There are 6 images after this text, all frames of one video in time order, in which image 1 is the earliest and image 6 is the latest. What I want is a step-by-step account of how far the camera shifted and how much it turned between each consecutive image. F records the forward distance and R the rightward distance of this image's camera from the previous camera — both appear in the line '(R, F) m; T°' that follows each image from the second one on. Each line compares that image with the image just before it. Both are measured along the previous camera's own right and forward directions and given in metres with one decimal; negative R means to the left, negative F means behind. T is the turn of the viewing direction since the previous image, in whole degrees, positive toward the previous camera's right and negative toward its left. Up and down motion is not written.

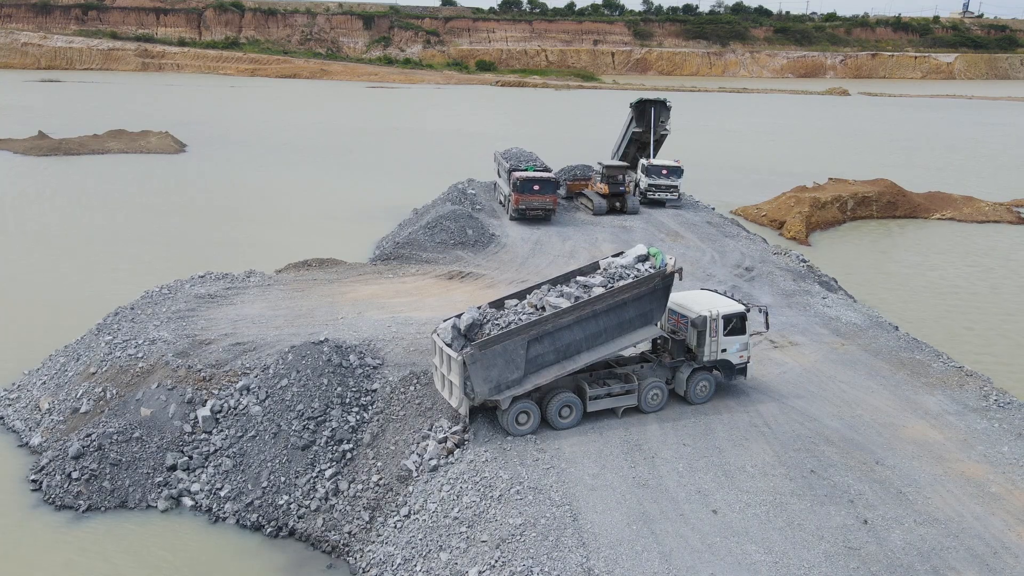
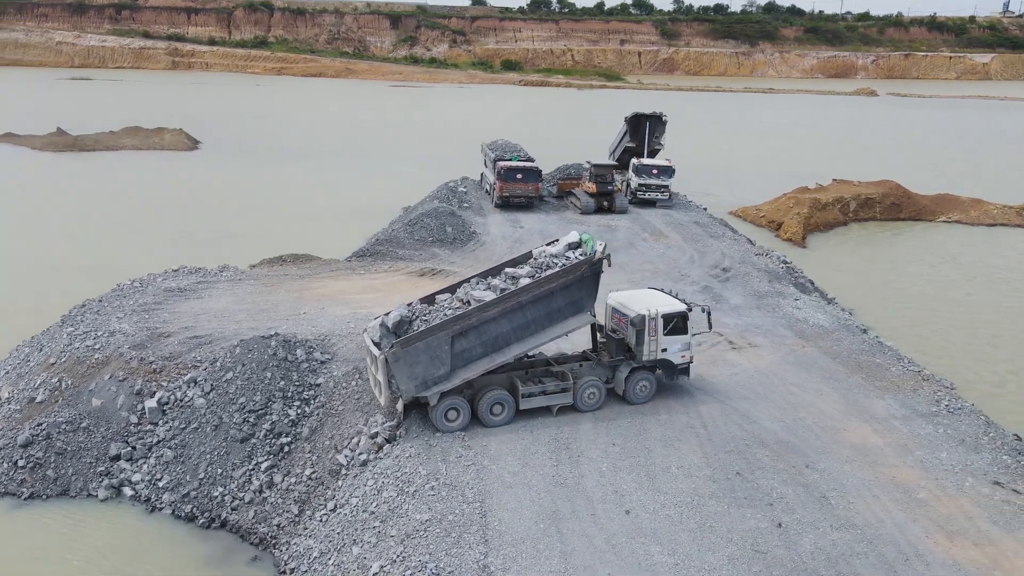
(+1.2, 0.0) m; -2°
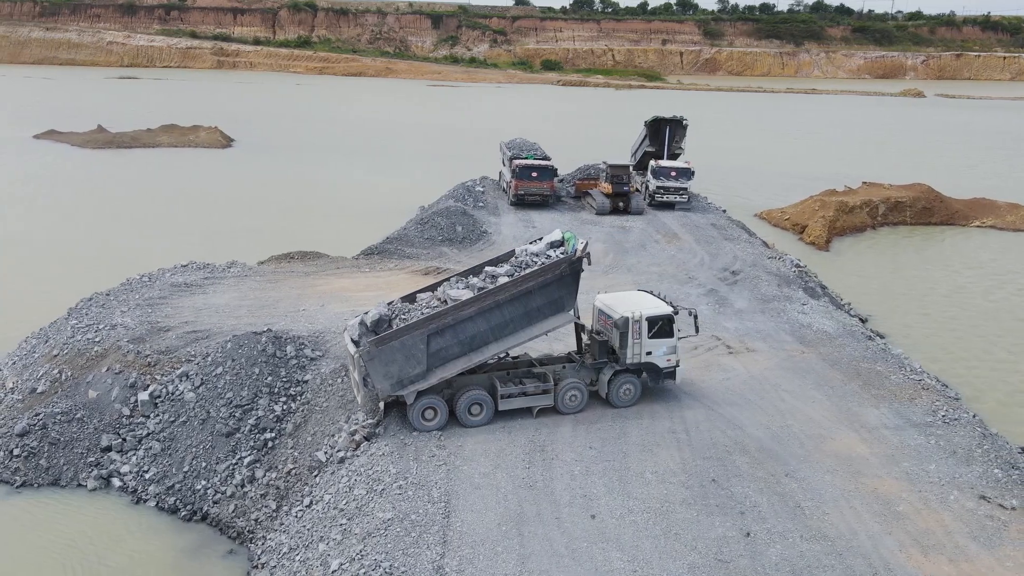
(+0.7, +0.1) m; -3°
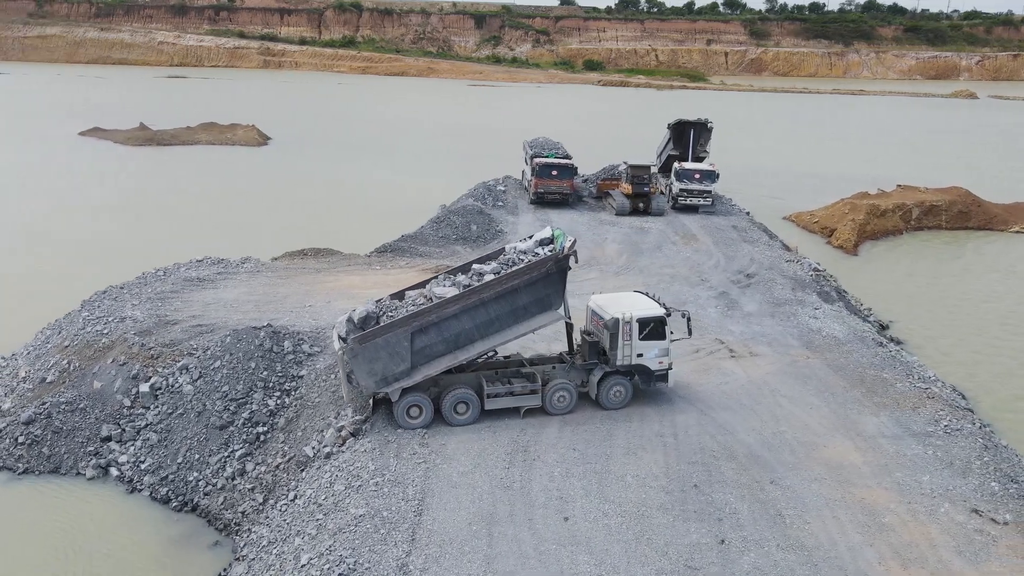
(+0.7, +0.1) m; -3°
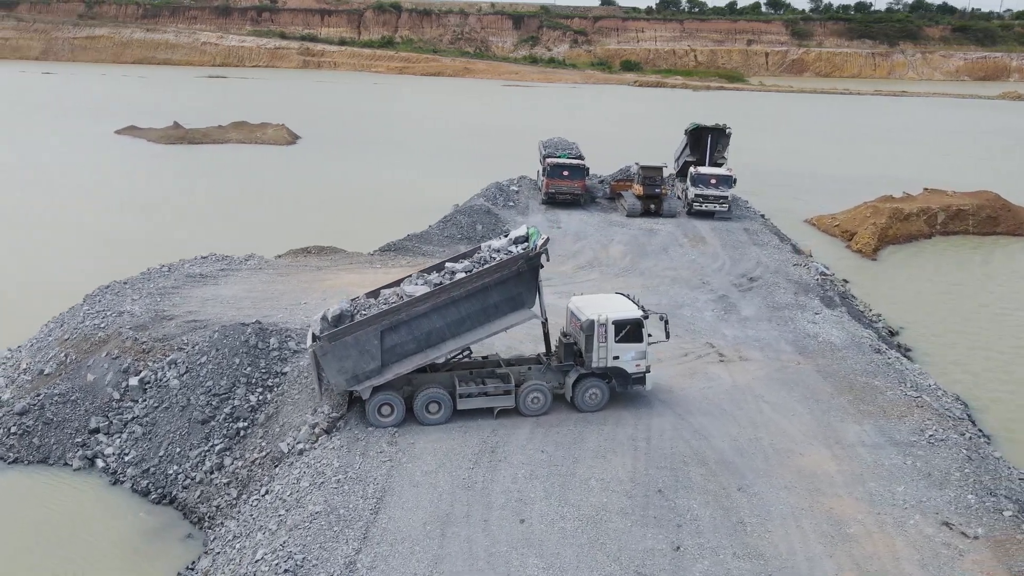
(+0.8, 0.0) m; -2°
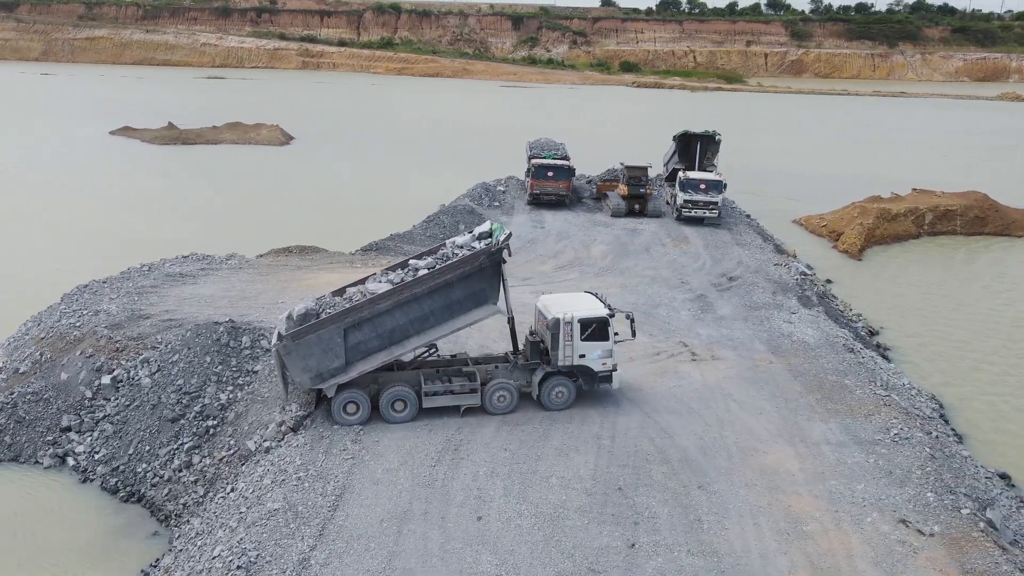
(+0.4, 0.0) m; 0°
